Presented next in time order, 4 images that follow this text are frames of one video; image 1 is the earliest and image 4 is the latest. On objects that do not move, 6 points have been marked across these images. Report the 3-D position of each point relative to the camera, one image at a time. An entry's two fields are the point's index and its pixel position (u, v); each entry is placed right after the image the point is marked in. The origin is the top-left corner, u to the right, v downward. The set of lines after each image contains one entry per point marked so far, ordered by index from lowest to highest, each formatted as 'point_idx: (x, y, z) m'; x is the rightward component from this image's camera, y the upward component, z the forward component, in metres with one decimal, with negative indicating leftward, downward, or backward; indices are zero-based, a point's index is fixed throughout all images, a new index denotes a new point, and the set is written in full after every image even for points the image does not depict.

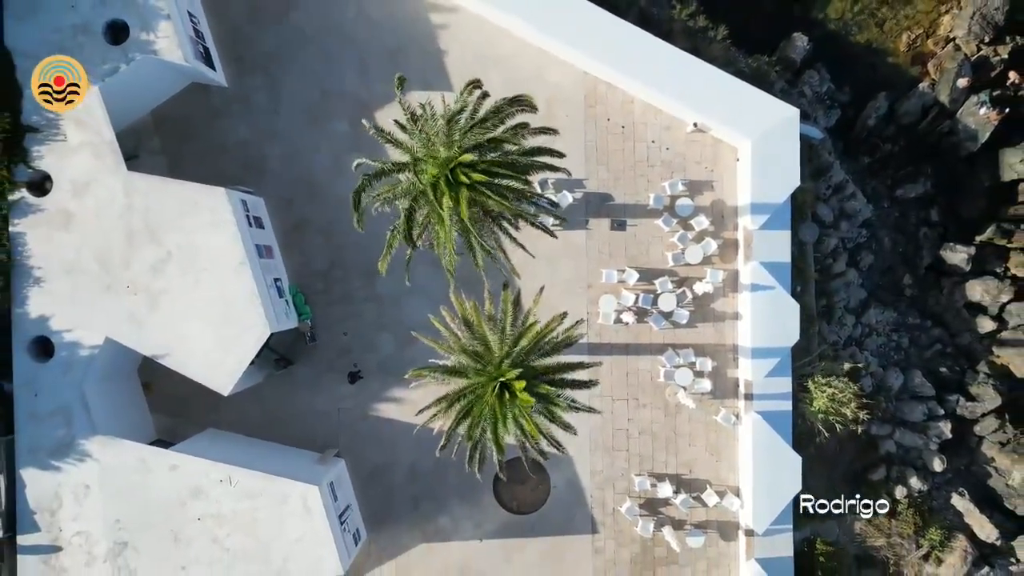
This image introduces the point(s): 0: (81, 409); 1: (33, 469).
0: (-9.4, -2.6, +12.8) m
1: (-10.5, -4.0, +12.8) m
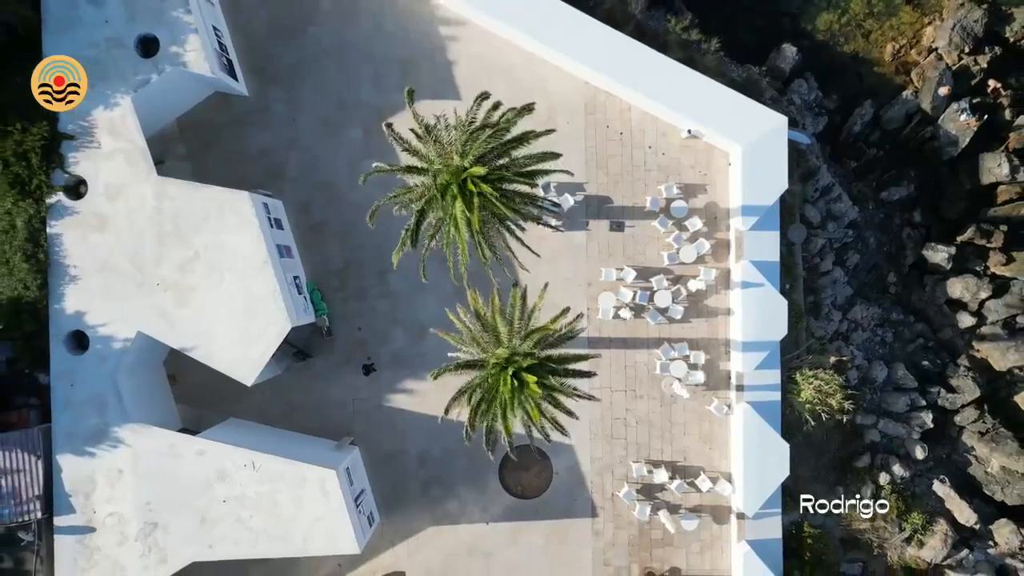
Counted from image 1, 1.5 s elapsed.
0: (-9.3, -2.6, +13.7) m
1: (-10.4, -3.9, +13.7) m
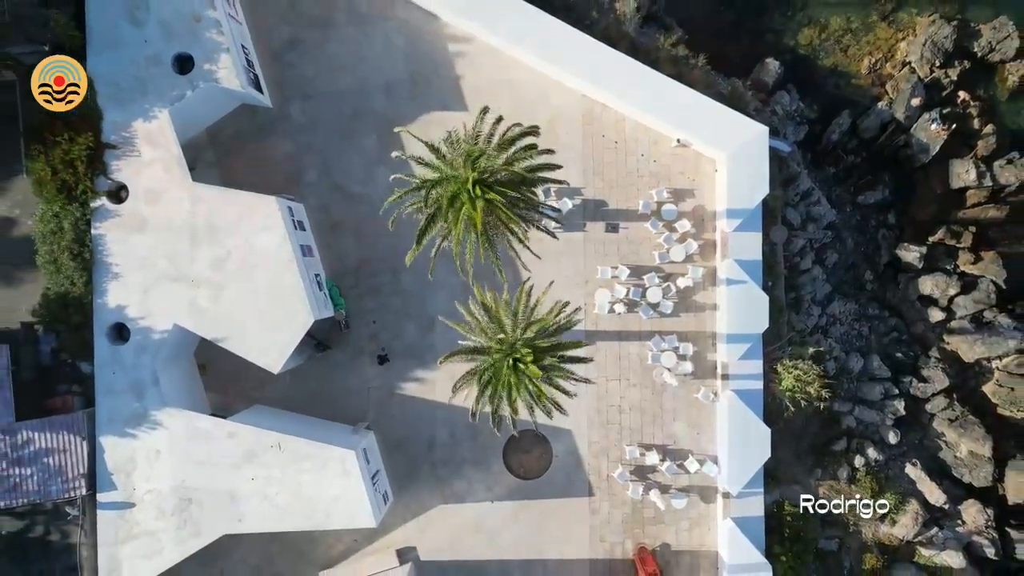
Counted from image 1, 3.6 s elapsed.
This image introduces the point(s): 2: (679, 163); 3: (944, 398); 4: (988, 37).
0: (-9.2, -2.5, +15.0) m
1: (-10.3, -3.8, +15.0) m
2: (+4.8, +3.6, +16.7) m
3: (+13.7, -3.5, +18.6) m
4: (+15.4, +8.2, +19.0) m
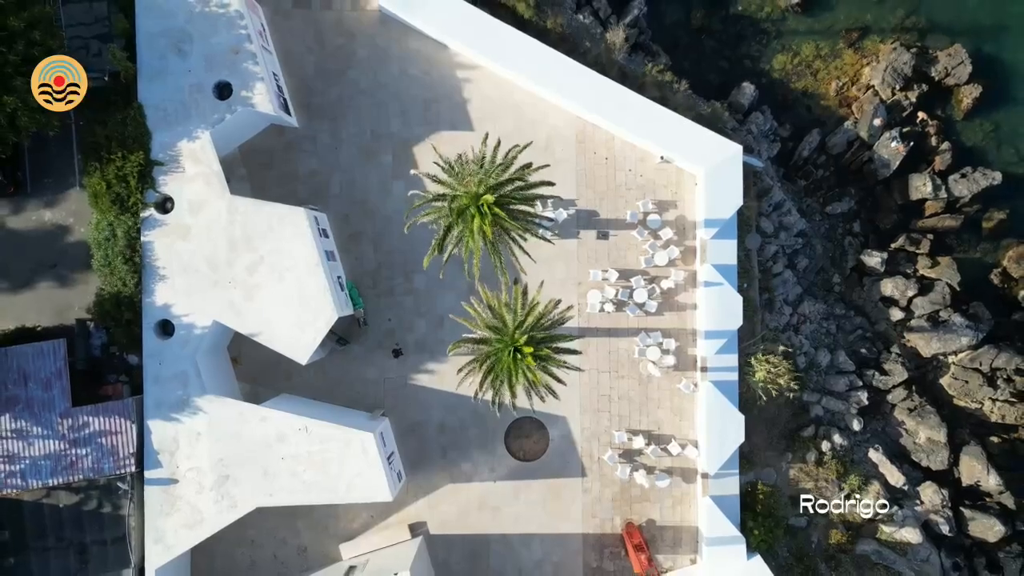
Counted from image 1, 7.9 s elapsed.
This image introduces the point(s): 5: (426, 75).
0: (-9.2, -2.5, +16.9) m
1: (-10.3, -3.8, +16.9) m
2: (+4.8, +3.5, +18.6) m
3: (+13.8, -3.6, +20.5) m
4: (+15.5, +8.1, +21.0) m
5: (-2.8, +6.9, +18.8) m
